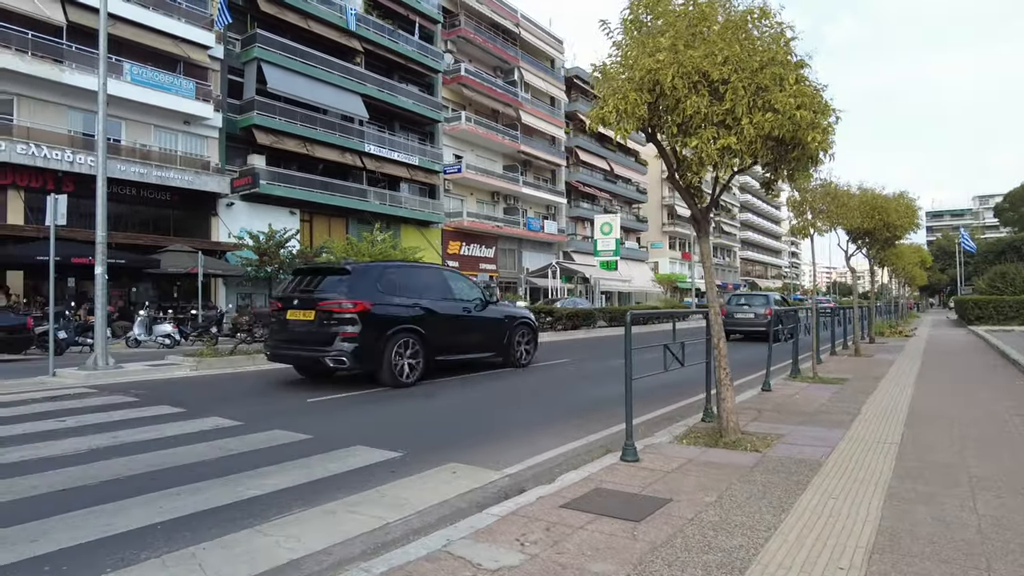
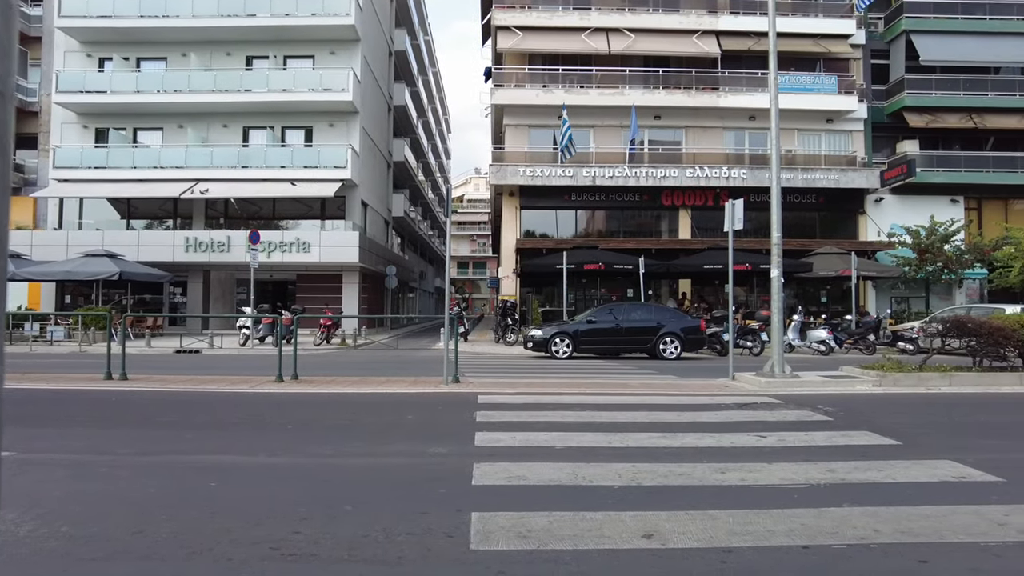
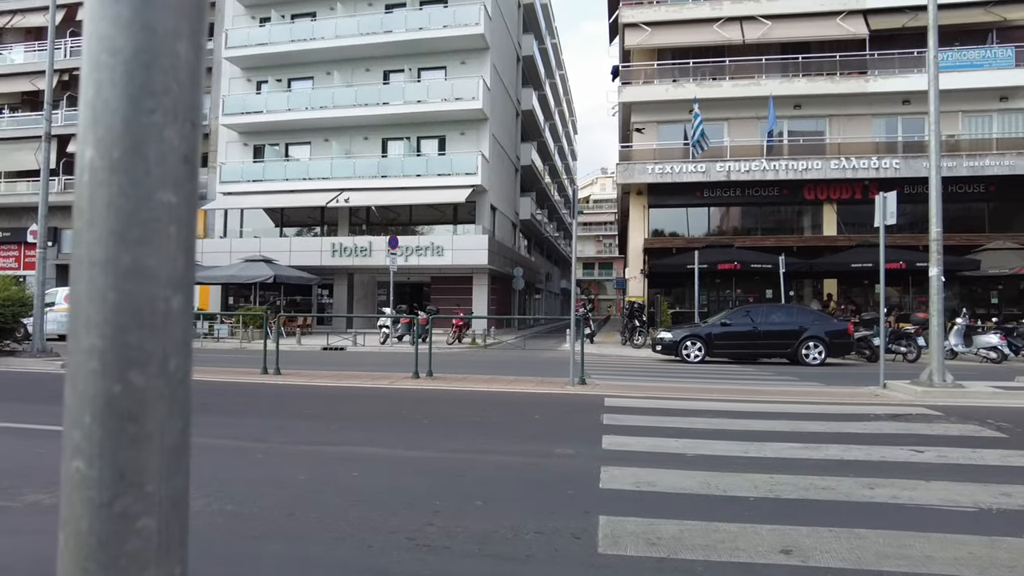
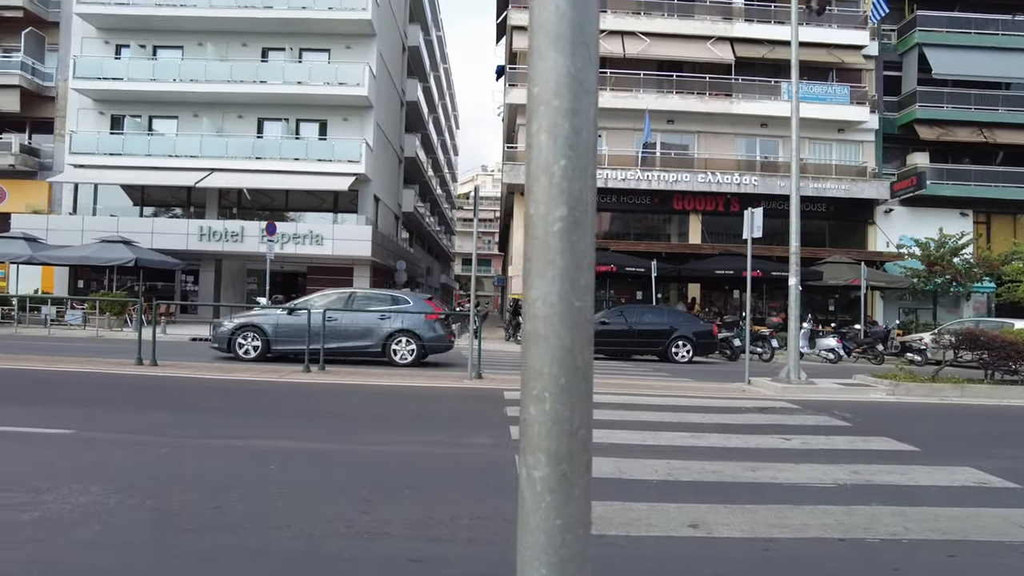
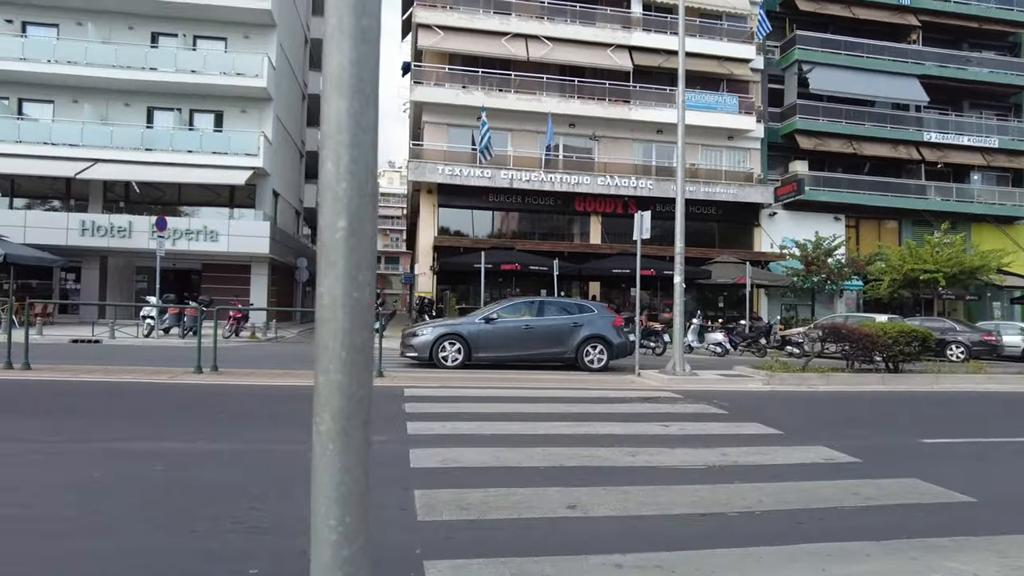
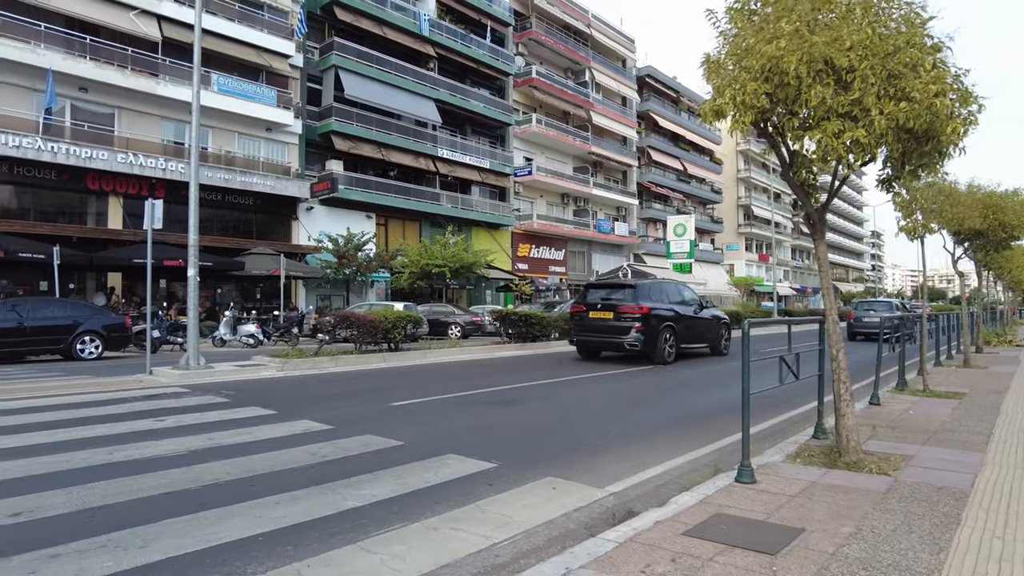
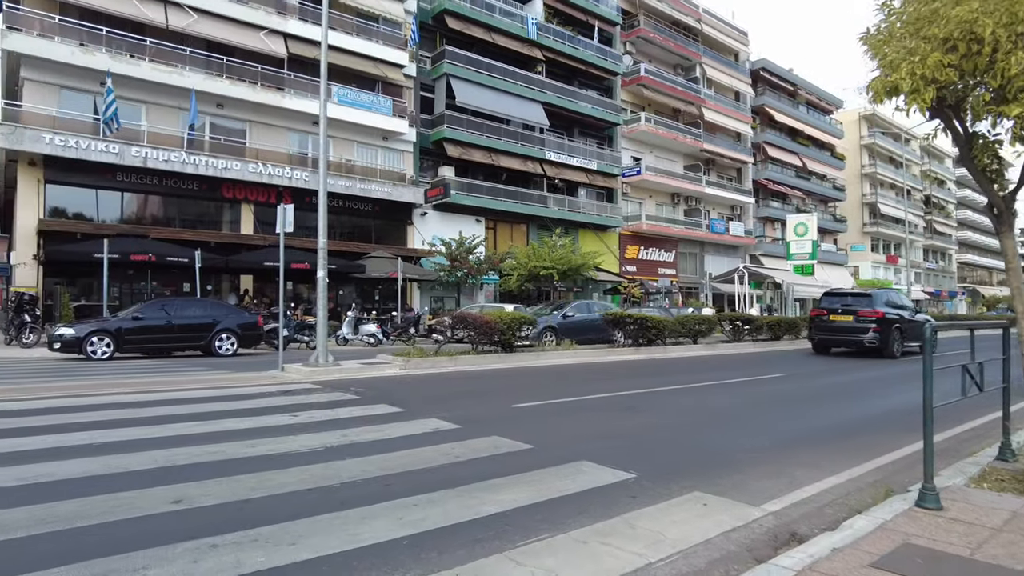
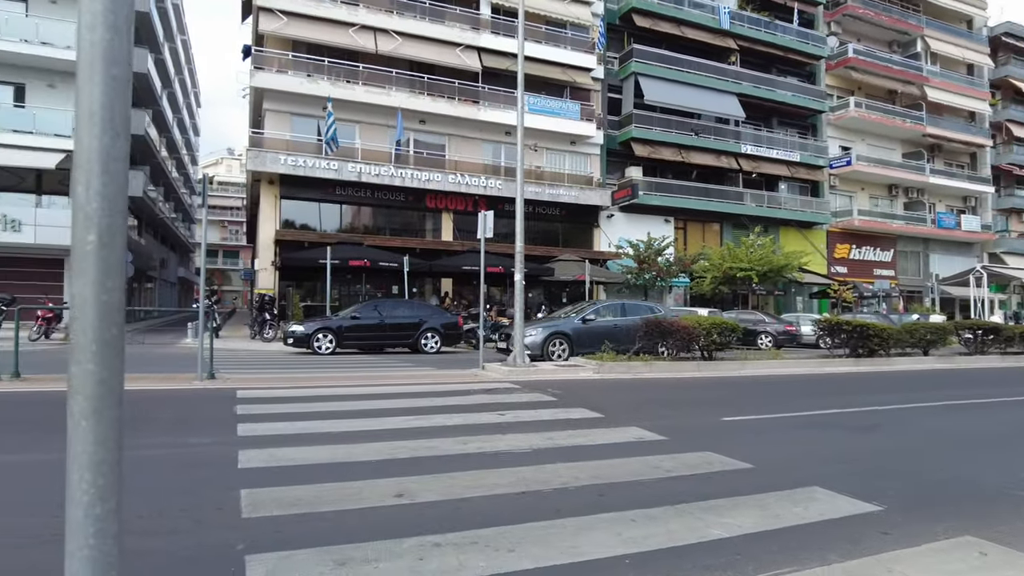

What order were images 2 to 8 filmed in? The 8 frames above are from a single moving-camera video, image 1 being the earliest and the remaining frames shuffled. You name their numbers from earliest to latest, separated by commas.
6, 7, 8, 5, 4, 3, 2
